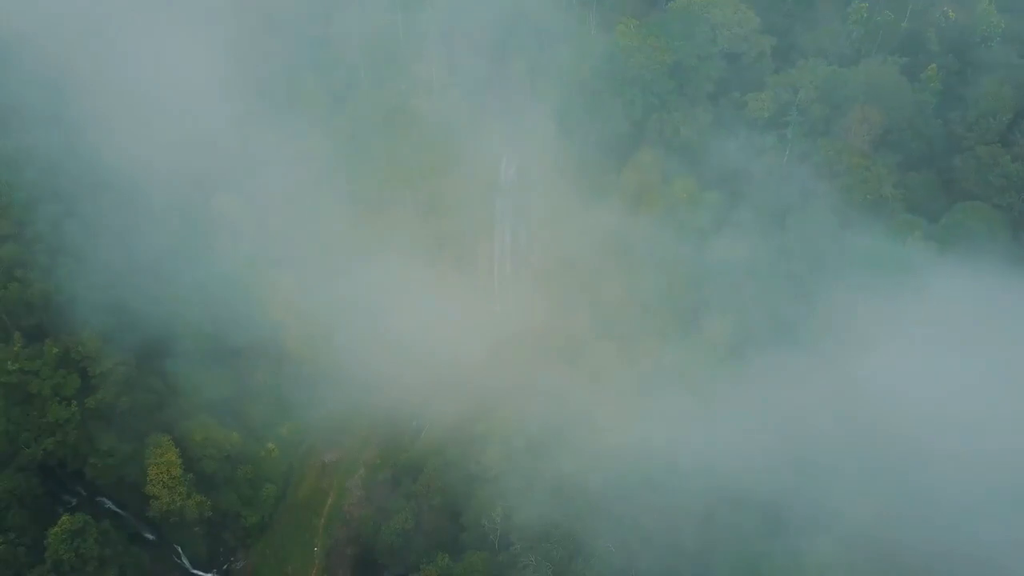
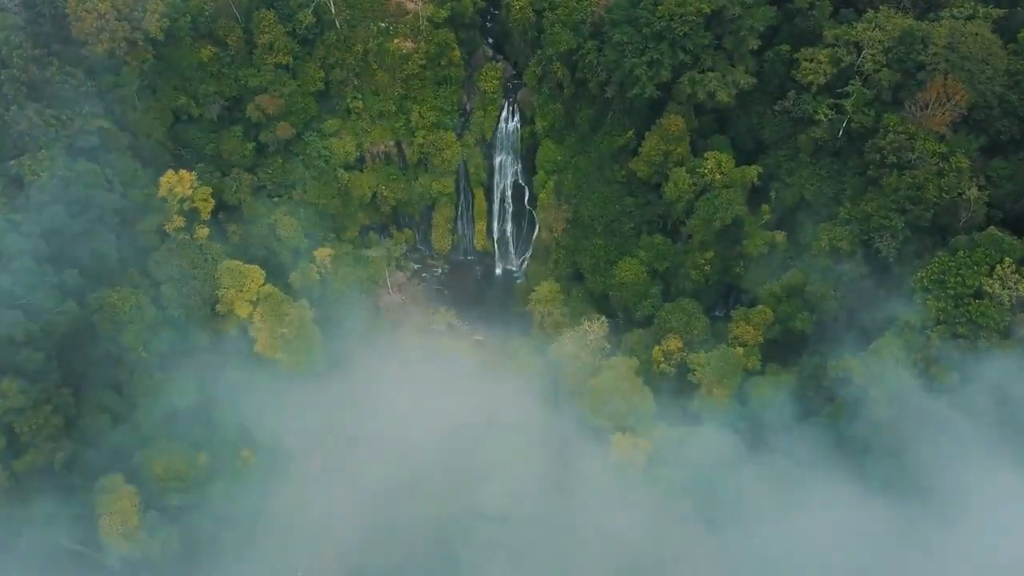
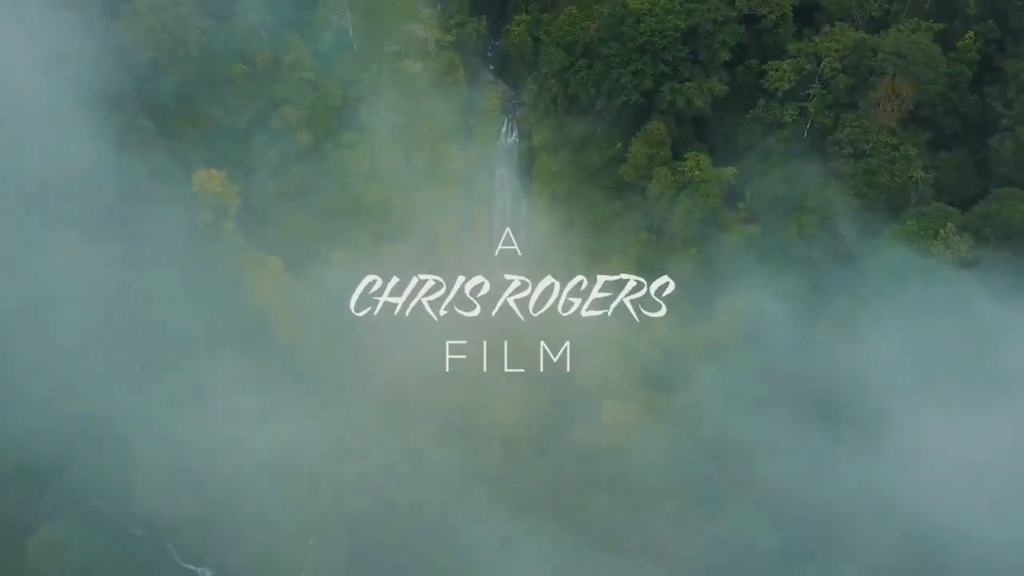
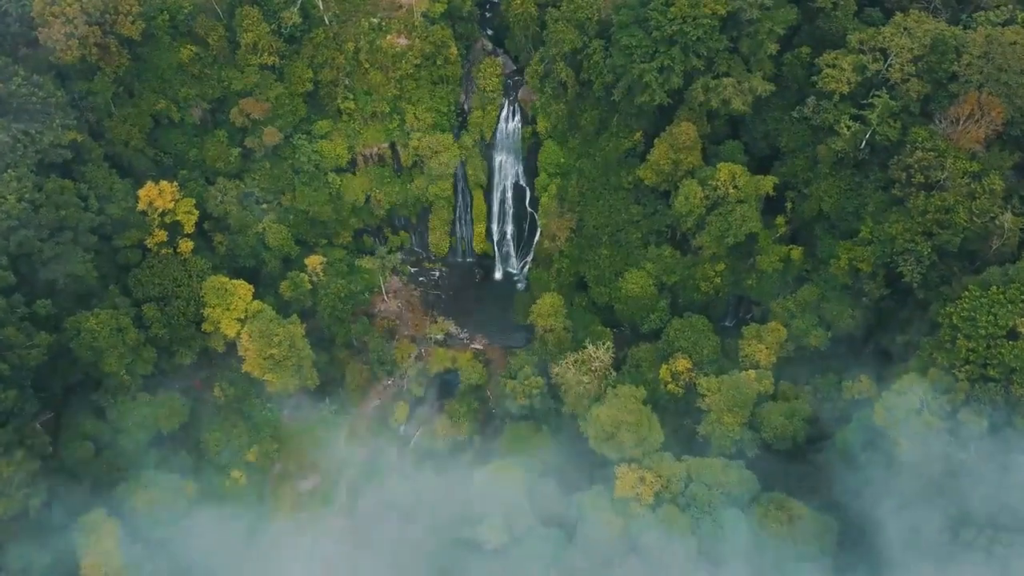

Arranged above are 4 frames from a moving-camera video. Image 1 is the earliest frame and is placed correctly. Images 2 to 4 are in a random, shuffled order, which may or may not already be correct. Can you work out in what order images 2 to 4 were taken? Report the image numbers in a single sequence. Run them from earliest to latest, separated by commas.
3, 2, 4
